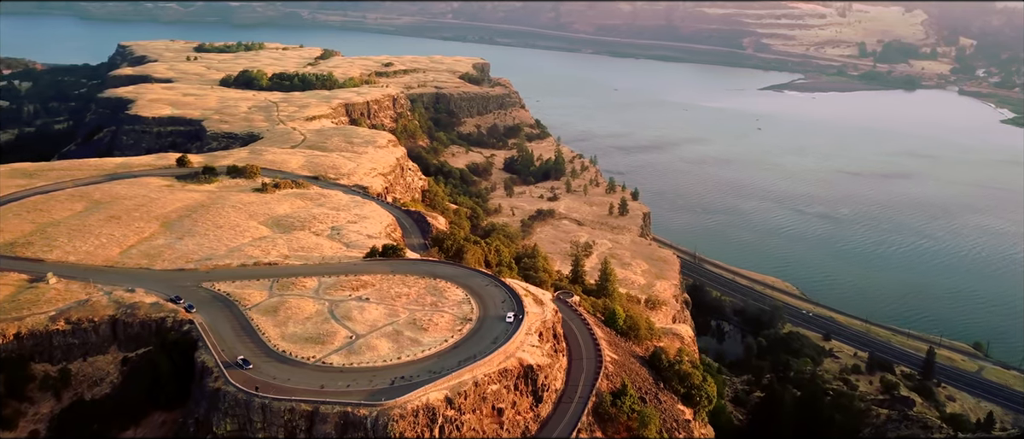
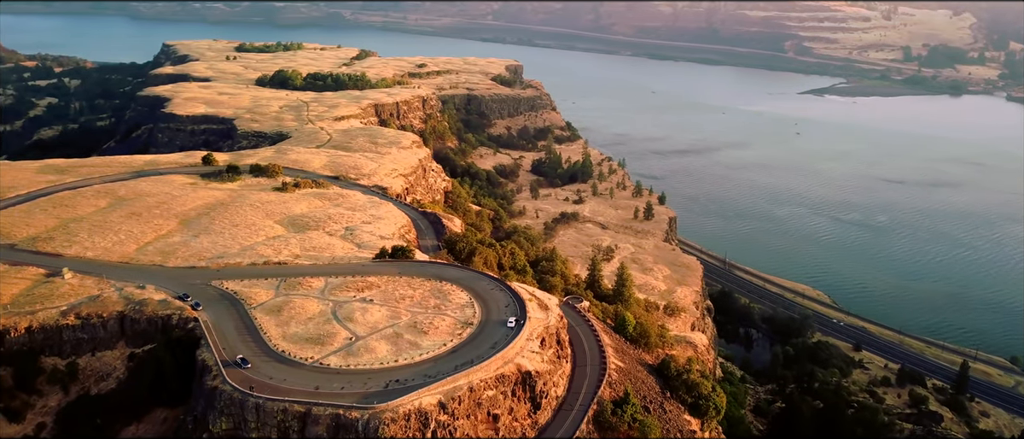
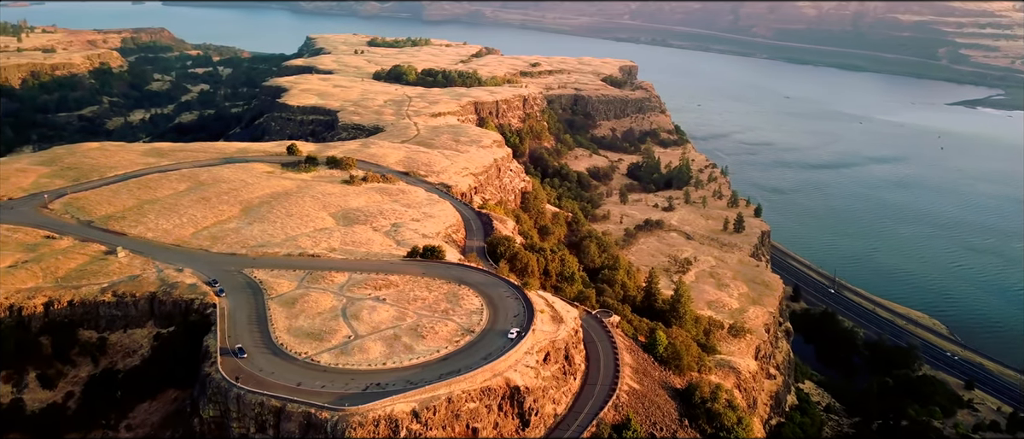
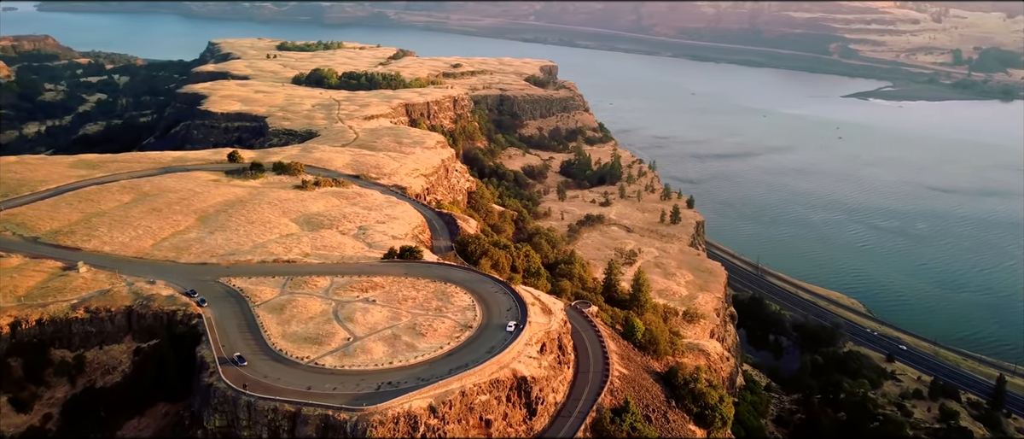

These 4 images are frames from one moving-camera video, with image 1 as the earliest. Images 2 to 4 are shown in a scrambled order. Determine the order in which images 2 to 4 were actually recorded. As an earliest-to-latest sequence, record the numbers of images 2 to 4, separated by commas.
2, 4, 3
